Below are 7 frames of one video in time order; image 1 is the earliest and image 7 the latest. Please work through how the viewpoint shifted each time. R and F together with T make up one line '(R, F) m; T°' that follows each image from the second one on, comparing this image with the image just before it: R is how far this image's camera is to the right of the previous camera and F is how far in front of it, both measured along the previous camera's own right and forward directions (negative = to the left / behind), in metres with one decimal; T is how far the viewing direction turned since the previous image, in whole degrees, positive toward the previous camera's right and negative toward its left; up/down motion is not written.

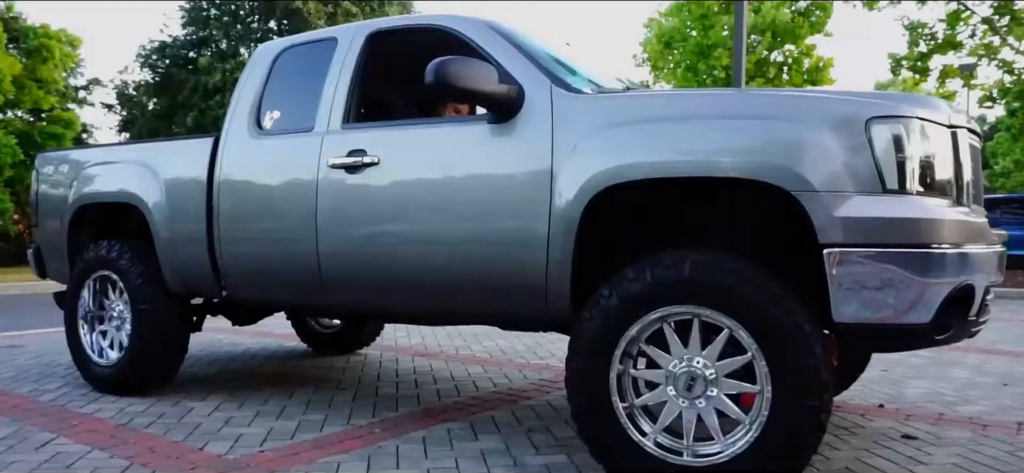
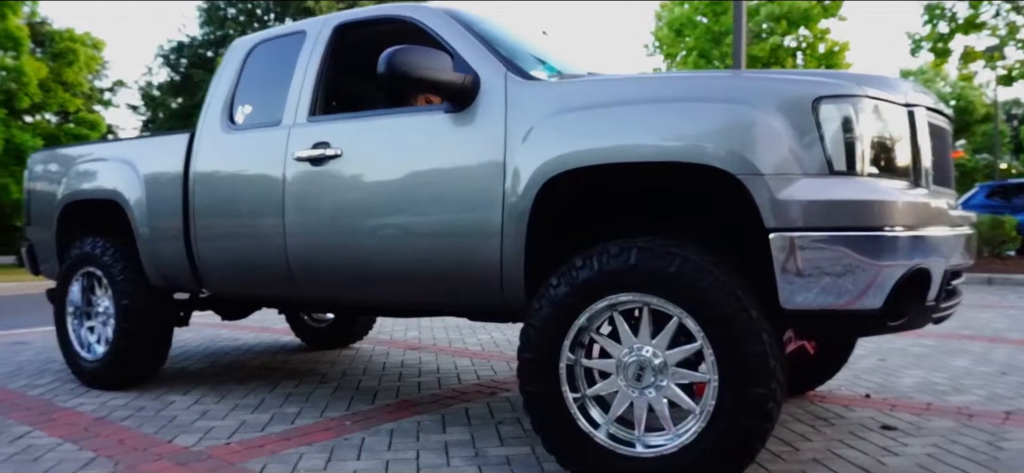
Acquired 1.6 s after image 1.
(+0.3, 0.0) m; -2°
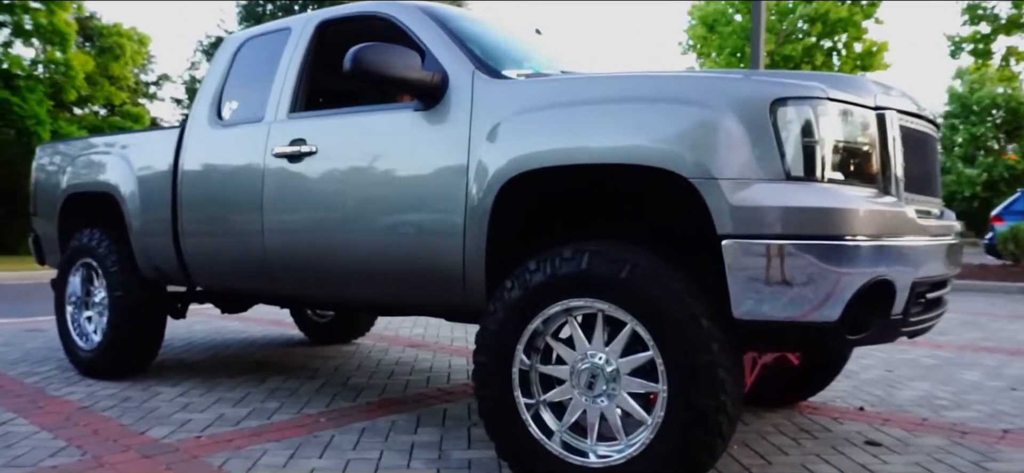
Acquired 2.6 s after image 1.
(+0.4, +0.1) m; -3°
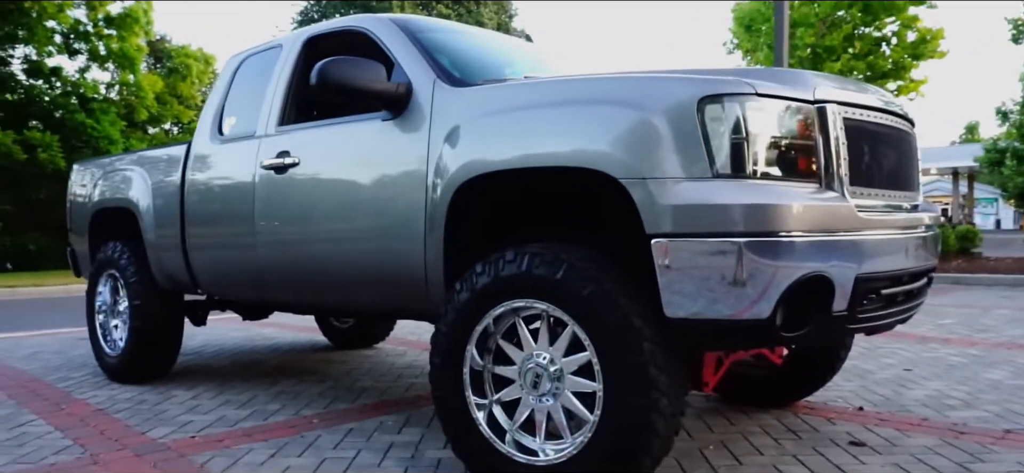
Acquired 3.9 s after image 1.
(+0.5, -0.1) m; -5°
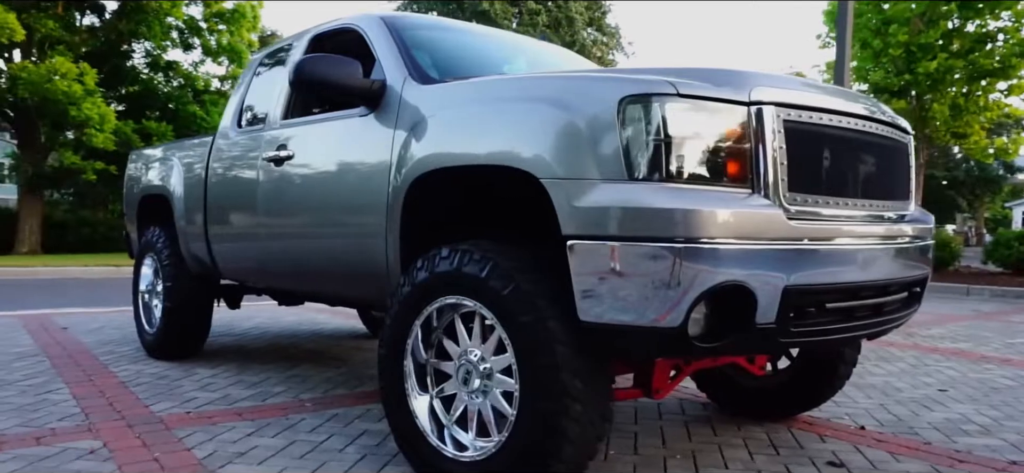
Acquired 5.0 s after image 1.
(+0.7, 0.0) m; -8°
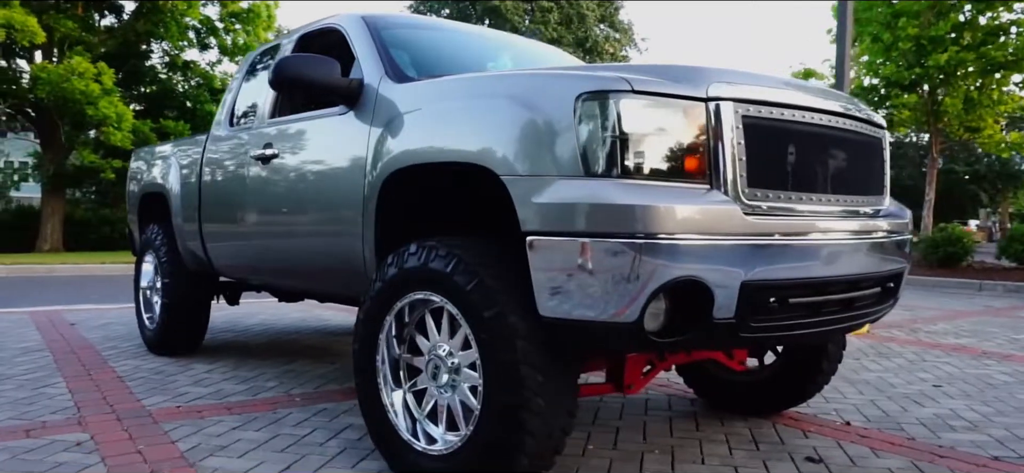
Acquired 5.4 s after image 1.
(+0.2, 0.0) m; -2°
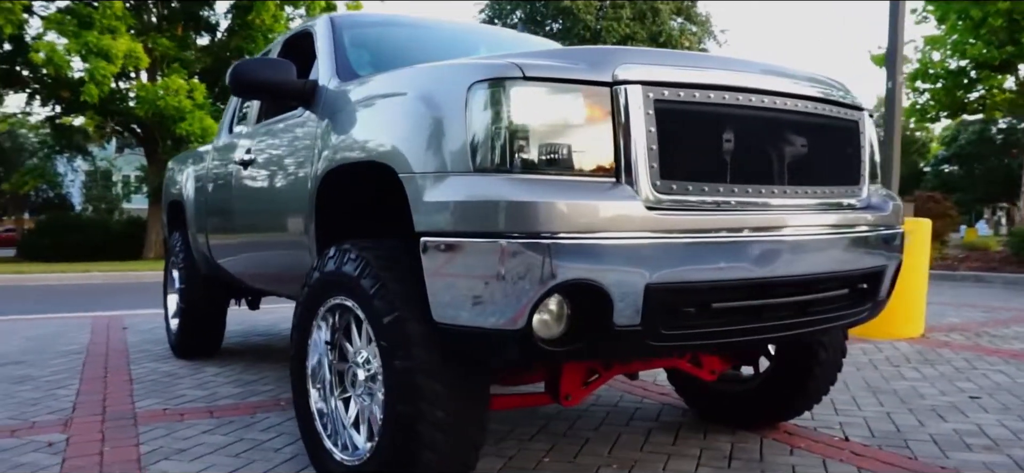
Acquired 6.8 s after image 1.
(+0.7, +0.2) m; -7°
